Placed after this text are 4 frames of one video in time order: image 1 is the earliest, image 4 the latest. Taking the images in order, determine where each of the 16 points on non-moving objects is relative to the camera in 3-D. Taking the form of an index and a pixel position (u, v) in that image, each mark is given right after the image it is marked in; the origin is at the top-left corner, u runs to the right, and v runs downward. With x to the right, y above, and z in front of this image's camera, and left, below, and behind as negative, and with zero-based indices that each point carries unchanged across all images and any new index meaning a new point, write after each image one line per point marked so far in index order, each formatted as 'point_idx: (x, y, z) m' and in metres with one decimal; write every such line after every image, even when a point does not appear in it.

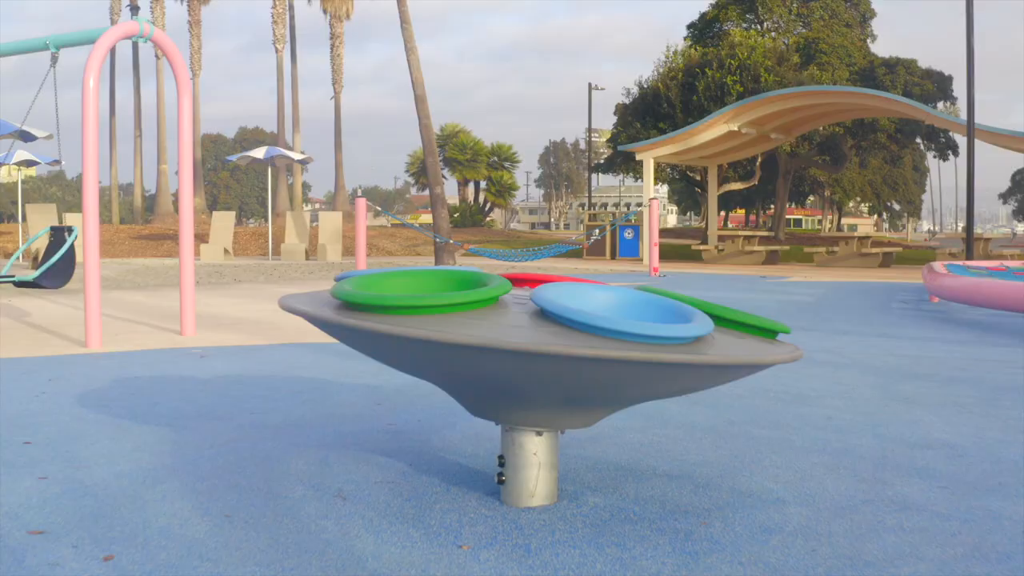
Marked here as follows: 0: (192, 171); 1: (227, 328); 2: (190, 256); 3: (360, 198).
0: (-1.8, +0.7, +9.2) m
1: (-1.8, -0.2, +10.2) m
2: (-1.8, +0.2, +9.3) m
3: (-1.7, +1.0, +18.1) m
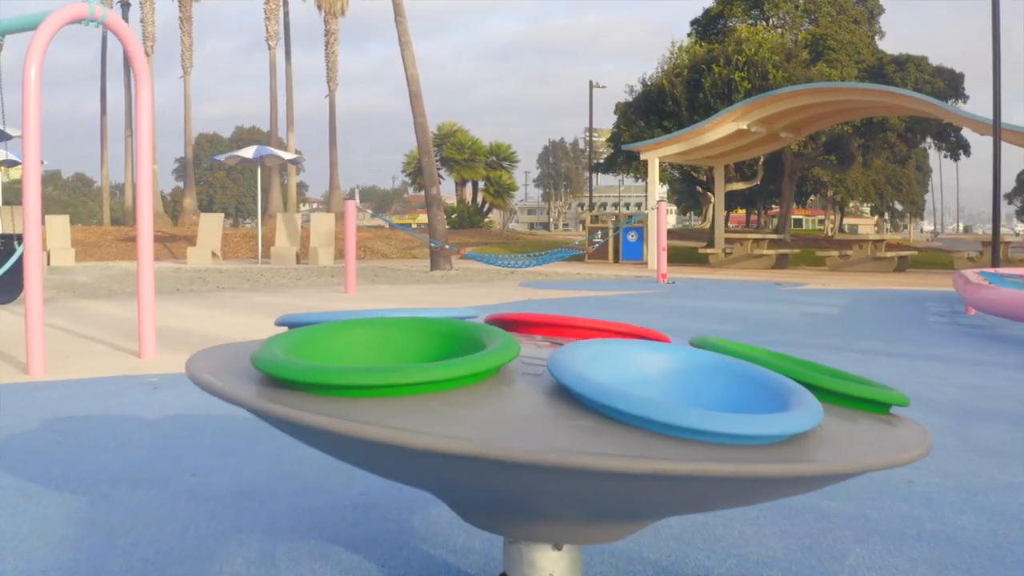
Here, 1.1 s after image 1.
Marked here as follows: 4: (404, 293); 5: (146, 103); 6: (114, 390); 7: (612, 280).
0: (-1.8, +0.6, +8.2) m
1: (-1.8, -0.3, +9.2) m
2: (-1.8, +0.1, +8.3) m
3: (-1.7, +0.9, +17.1) m
4: (-1.1, 0.0, +15.8) m
5: (-1.8, +0.9, +8.2) m
6: (-1.7, -0.4, +6.9) m
7: (+1.2, +0.1, +19.3) m
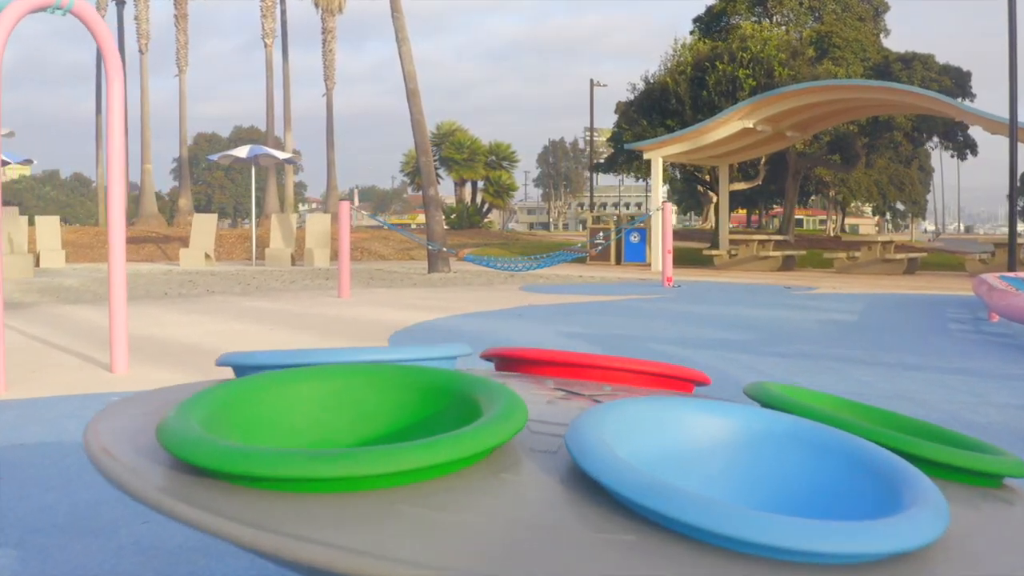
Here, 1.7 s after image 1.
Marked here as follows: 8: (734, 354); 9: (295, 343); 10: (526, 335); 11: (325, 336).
0: (-1.8, +0.5, +7.6) m
1: (-1.8, -0.4, +8.6) m
2: (-1.8, +0.1, +7.7) m
3: (-1.7, +0.9, +16.5) m
4: (-1.1, -0.1, +15.2) m
5: (-1.8, +0.9, +7.6) m
6: (-1.7, -0.5, +6.3) m
7: (+1.2, +0.1, +18.7) m
8: (+1.2, -0.4, +8.7) m
9: (-1.3, -0.3, +9.5) m
10: (+0.1, -0.3, +10.1) m
11: (-1.2, -0.3, +10.2) m
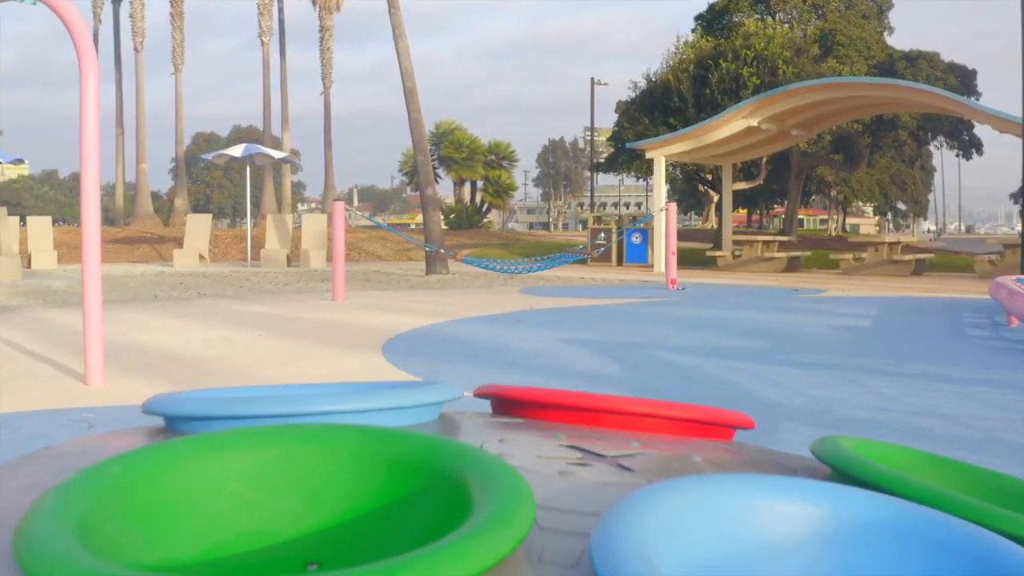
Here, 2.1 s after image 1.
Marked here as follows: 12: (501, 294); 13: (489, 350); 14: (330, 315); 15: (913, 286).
0: (-1.8, +0.5, +7.1) m
1: (-1.8, -0.4, +8.1) m
2: (-1.8, 0.0, +7.2) m
3: (-1.7, +0.8, +16.0) m
4: (-1.1, -0.1, +14.8) m
5: (-1.8, +0.9, +7.1) m
6: (-1.7, -0.5, +5.8) m
7: (+1.2, 0.0, +18.3) m
8: (+1.2, -0.4, +8.2) m
9: (-1.3, -0.3, +9.1) m
10: (+0.1, -0.3, +9.6) m
11: (-1.2, -0.3, +9.7) m
12: (-0.1, -0.1, +16.3) m
13: (-0.1, -0.3, +9.0) m
14: (-1.4, -0.2, +12.5) m
15: (+4.6, 0.0, +18.5) m
